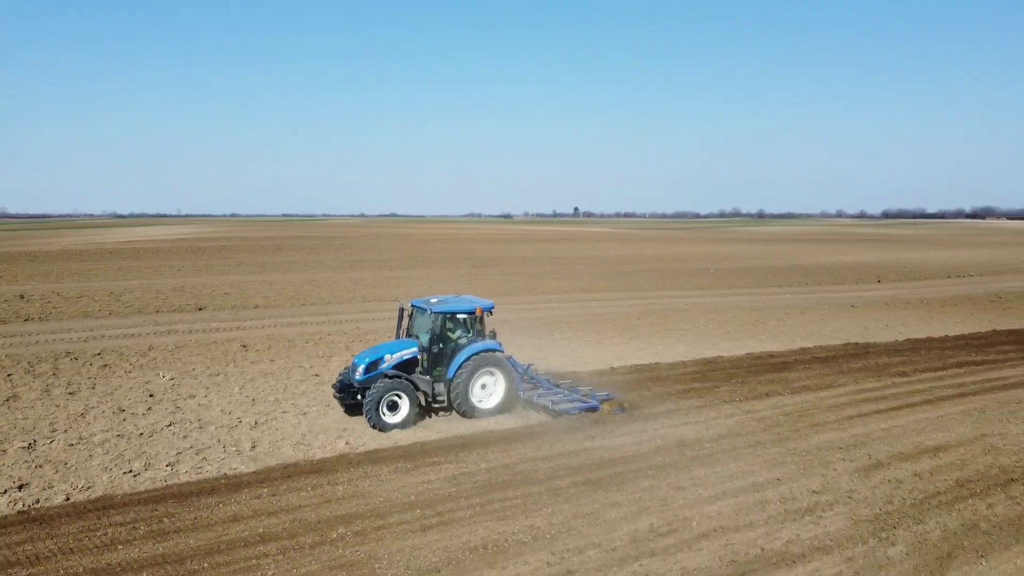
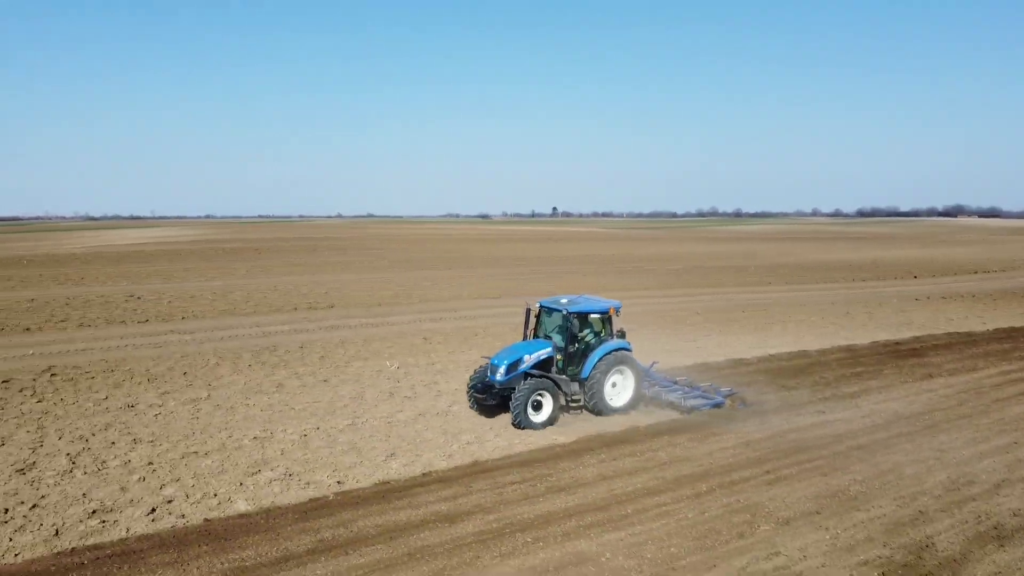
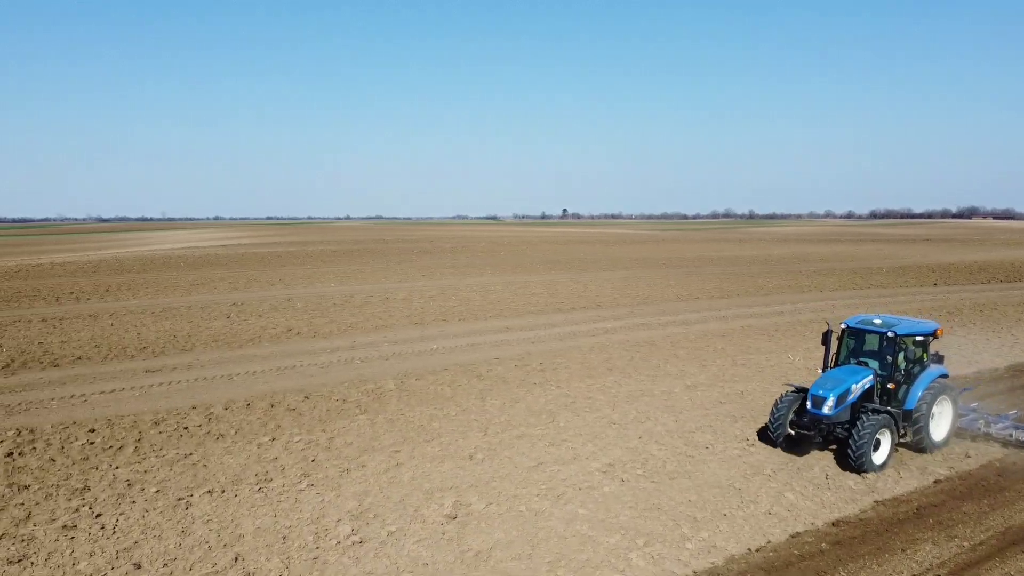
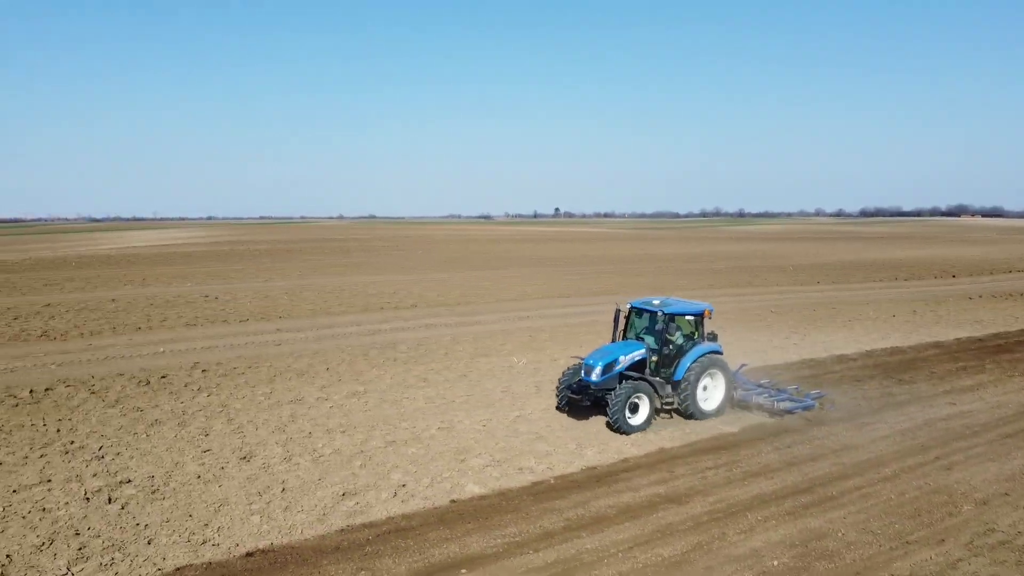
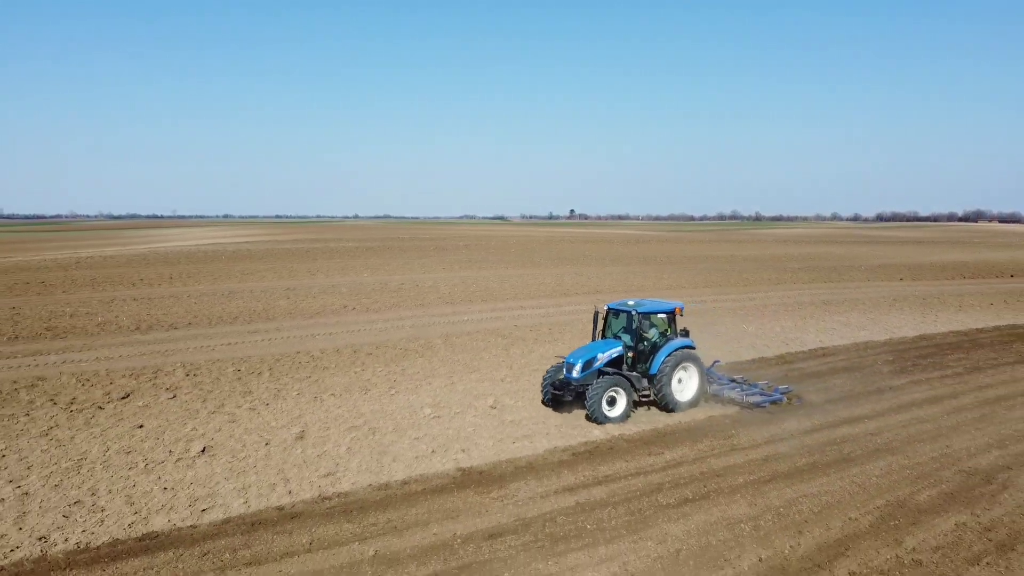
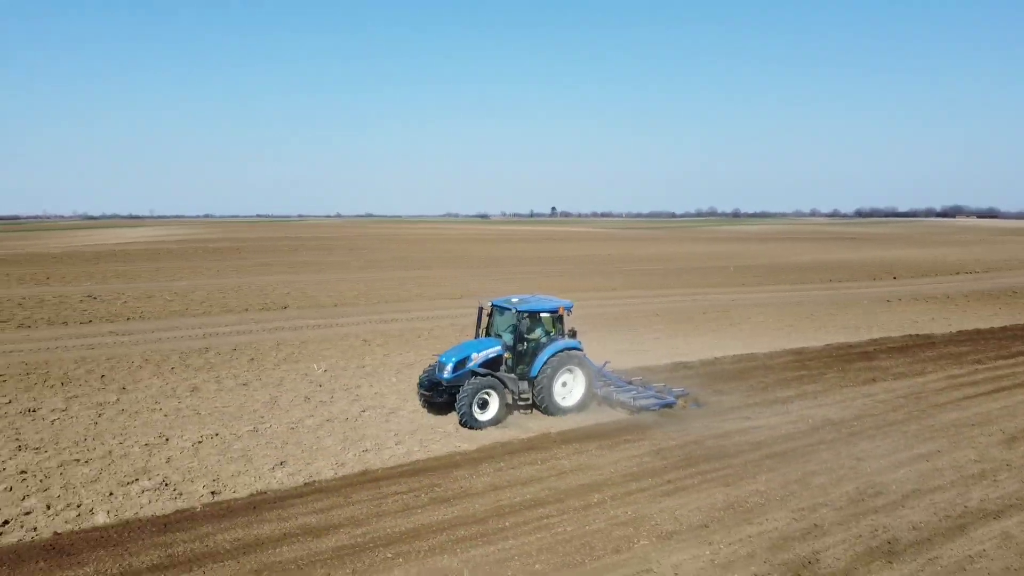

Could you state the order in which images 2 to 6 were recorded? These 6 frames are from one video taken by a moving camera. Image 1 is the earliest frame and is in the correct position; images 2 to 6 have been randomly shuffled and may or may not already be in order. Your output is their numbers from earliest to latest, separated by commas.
6, 2, 4, 3, 5
